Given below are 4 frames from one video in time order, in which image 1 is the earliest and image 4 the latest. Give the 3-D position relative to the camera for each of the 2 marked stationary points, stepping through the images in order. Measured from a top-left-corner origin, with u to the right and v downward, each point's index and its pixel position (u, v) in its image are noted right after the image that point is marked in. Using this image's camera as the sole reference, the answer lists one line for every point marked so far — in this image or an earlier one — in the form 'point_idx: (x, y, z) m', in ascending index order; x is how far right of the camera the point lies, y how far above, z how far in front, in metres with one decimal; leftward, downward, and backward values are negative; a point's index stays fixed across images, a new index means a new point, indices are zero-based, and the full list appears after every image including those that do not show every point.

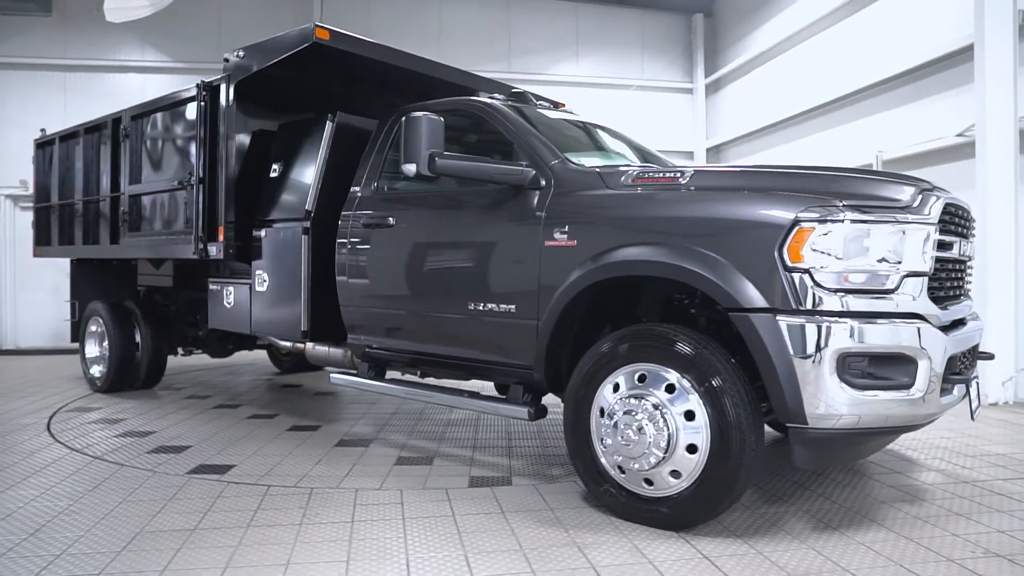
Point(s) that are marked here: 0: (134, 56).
0: (-5.2, +3.2, +10.0) m
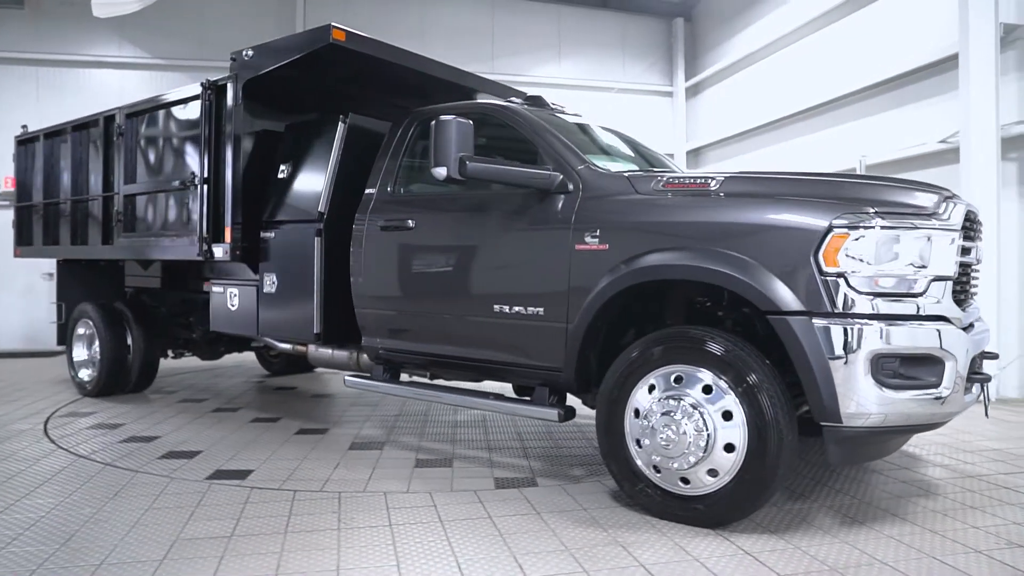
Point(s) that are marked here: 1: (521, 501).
0: (-5.4, +3.2, +9.8) m
1: (0.0, -1.0, +3.4) m
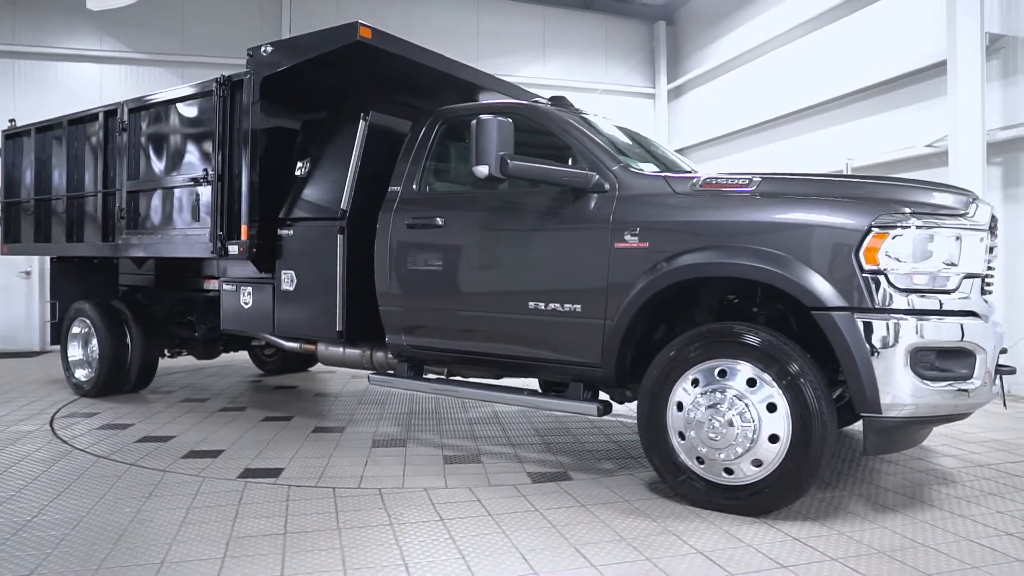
0: (-5.6, +3.2, +9.5) m
1: (+0.2, -1.0, +3.5) m
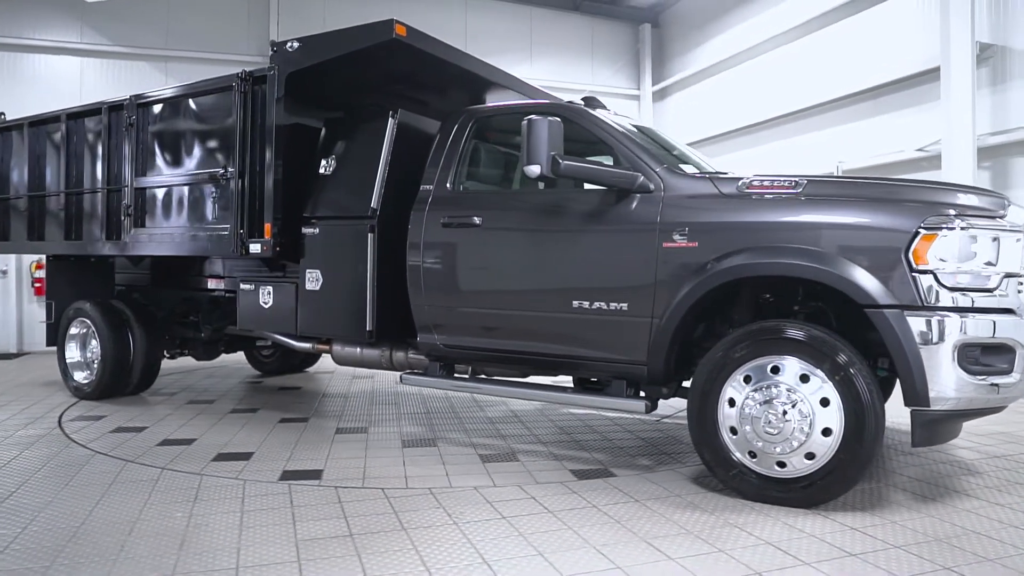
0: (-5.6, +3.2, +9.2) m
1: (+0.5, -1.0, +3.5) m
